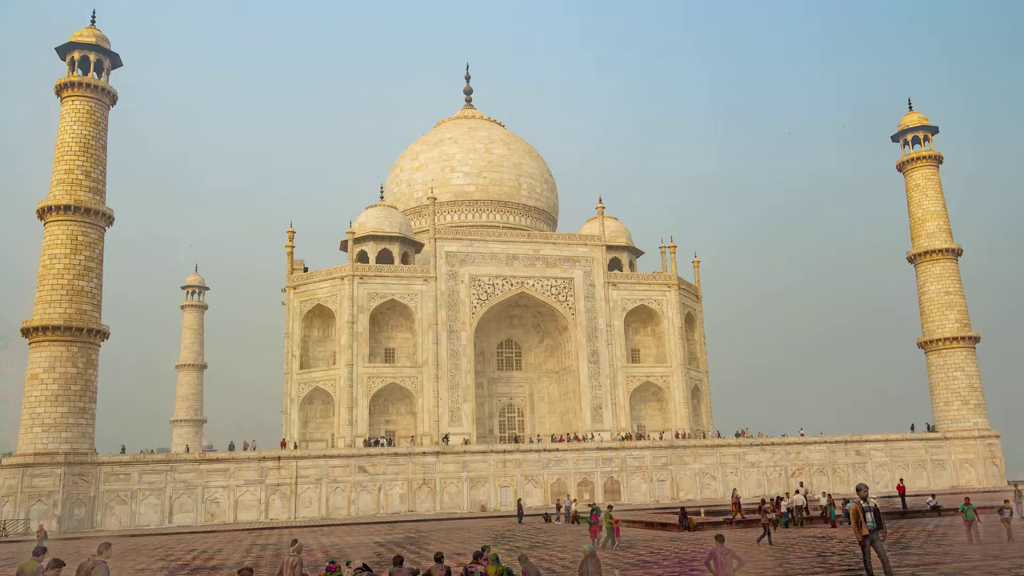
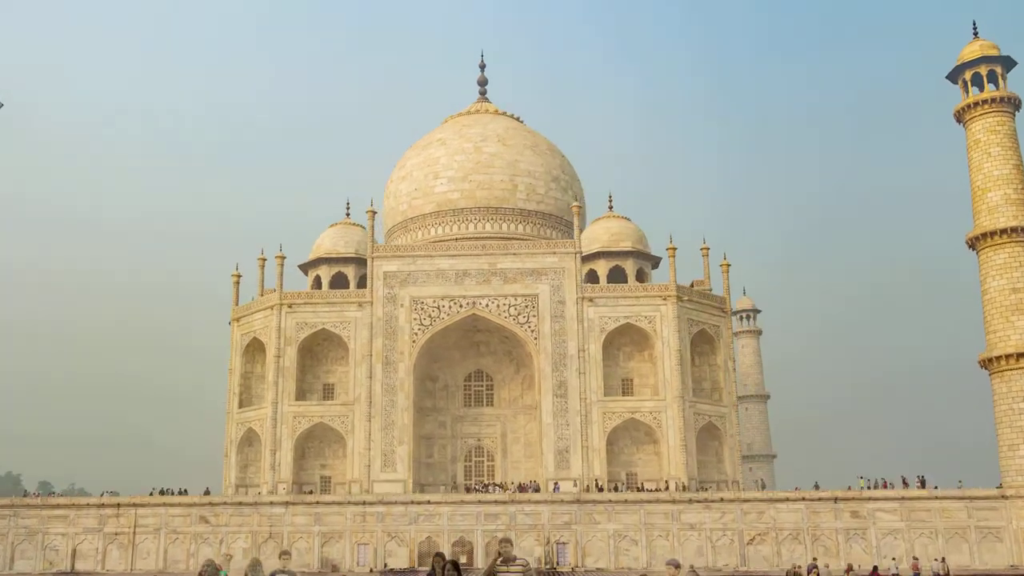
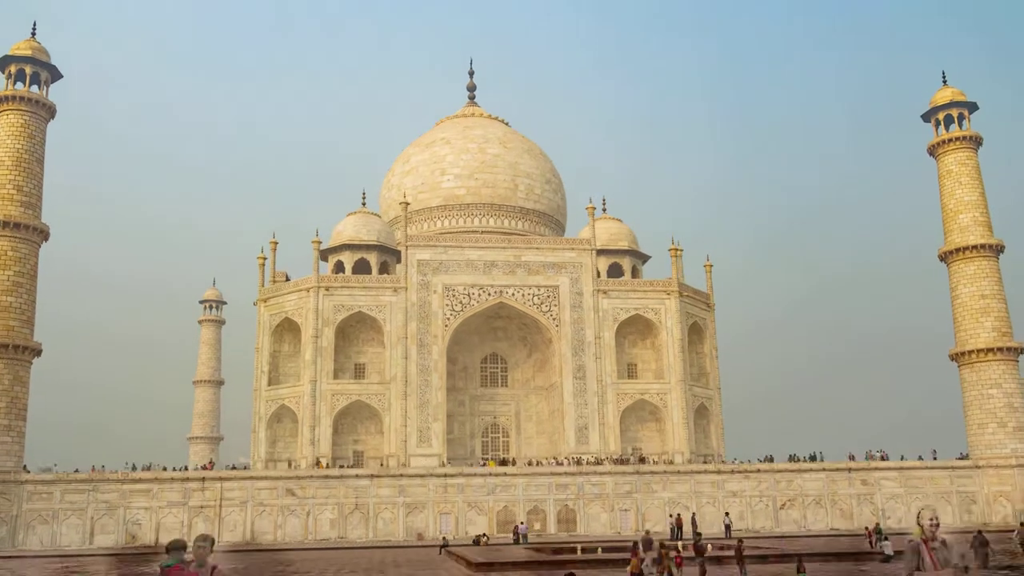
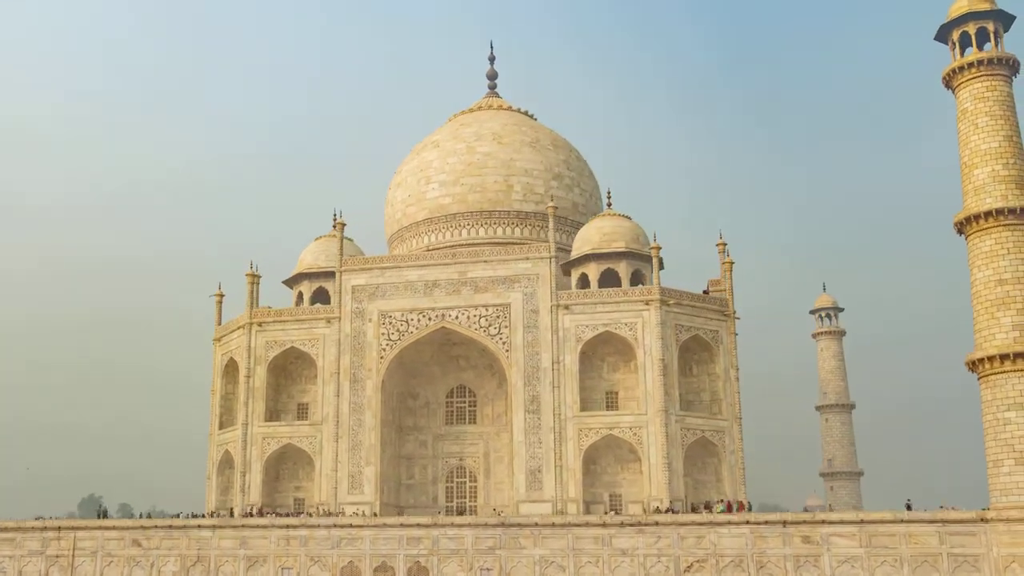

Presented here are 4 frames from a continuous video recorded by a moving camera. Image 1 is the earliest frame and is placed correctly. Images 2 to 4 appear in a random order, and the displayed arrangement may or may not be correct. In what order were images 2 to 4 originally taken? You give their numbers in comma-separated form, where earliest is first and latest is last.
3, 2, 4
